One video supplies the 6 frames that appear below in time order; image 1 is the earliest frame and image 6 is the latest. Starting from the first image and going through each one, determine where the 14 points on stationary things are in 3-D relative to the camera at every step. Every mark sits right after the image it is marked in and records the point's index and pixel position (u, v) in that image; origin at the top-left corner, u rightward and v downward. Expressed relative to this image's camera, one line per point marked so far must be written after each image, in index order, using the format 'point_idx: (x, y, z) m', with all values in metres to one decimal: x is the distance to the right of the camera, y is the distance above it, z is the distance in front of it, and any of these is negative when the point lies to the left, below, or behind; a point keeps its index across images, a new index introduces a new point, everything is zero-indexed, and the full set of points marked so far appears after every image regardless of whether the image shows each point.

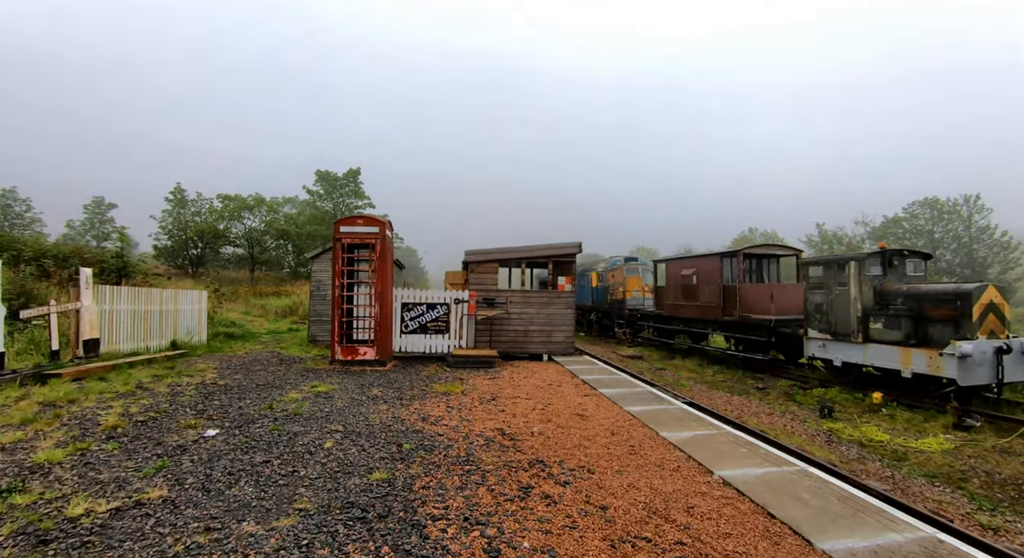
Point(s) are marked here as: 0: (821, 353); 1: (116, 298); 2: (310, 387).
0: (+9.6, -2.3, +15.7) m
1: (-8.2, -0.4, +10.5) m
2: (-3.2, -1.7, +8.0) m
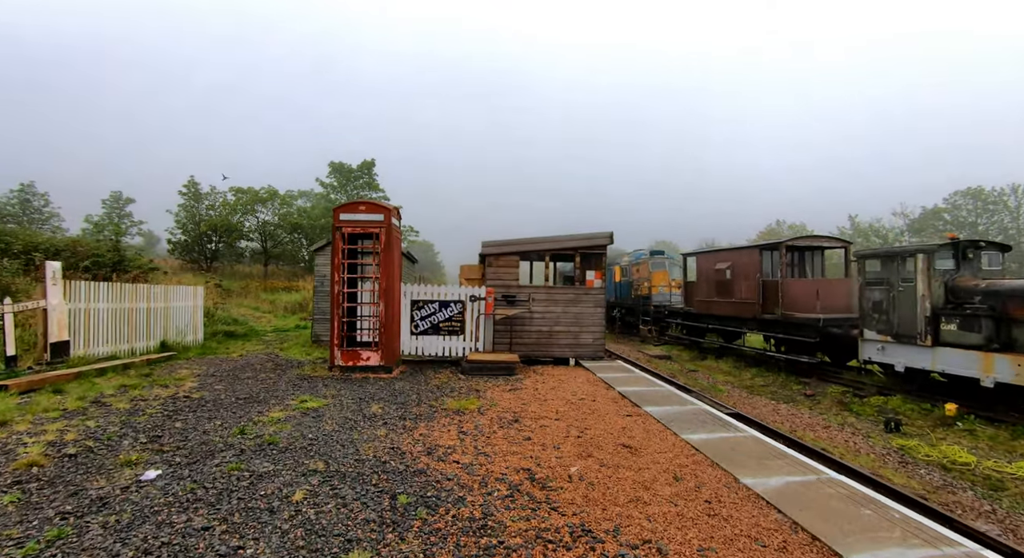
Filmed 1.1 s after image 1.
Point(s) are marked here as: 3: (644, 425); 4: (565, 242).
0: (+10.2, -2.2, +14.1) m
1: (-7.8, -0.3, +9.4) m
2: (-2.9, -1.6, +6.7) m
3: (+1.6, -1.7, +6.0) m
4: (+1.2, +0.8, +11.1) m
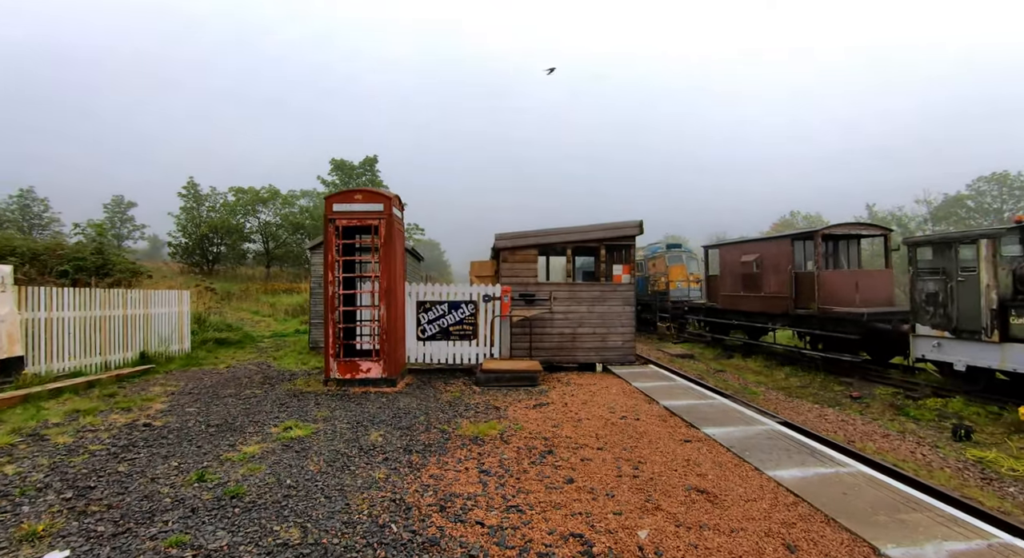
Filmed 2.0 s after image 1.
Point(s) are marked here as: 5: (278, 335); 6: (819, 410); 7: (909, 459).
0: (+10.6, -1.9, +12.7) m
1: (-7.5, -0.4, +8.3) m
2: (-2.5, -1.7, +5.6) m
3: (+1.9, -1.7, +4.7) m
4: (+1.5, +0.9, +9.9) m
5: (-7.5, -1.8, +16.2) m
6: (+7.6, -3.3, +12.6) m
7: (+7.2, -3.3, +9.2) m
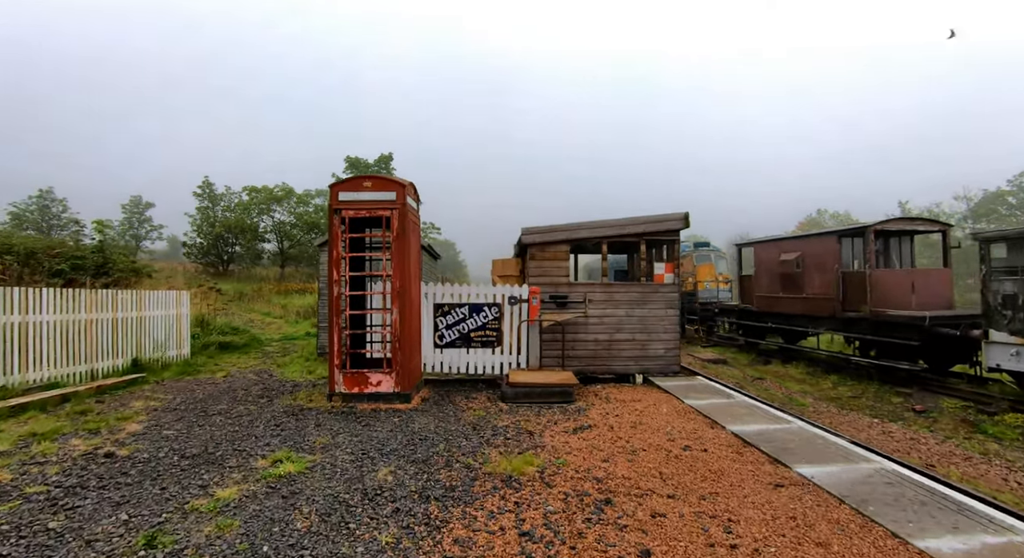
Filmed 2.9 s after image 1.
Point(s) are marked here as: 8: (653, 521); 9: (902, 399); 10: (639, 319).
0: (+11.2, -1.9, +11.3) m
1: (-7.0, -0.4, +7.4) m
2: (-2.2, -1.6, +4.5) m
3: (+2.2, -1.7, +3.6) m
4: (+2.0, +0.9, +8.7) m
5: (-6.8, -1.8, +15.3) m
6: (+8.2, -3.3, +11.3) m
7: (+7.7, -3.3, +7.9) m
8: (+1.0, -1.7, +3.5) m
9: (+10.0, -3.1, +13.0) m
10: (+2.2, -0.7, +8.8) m
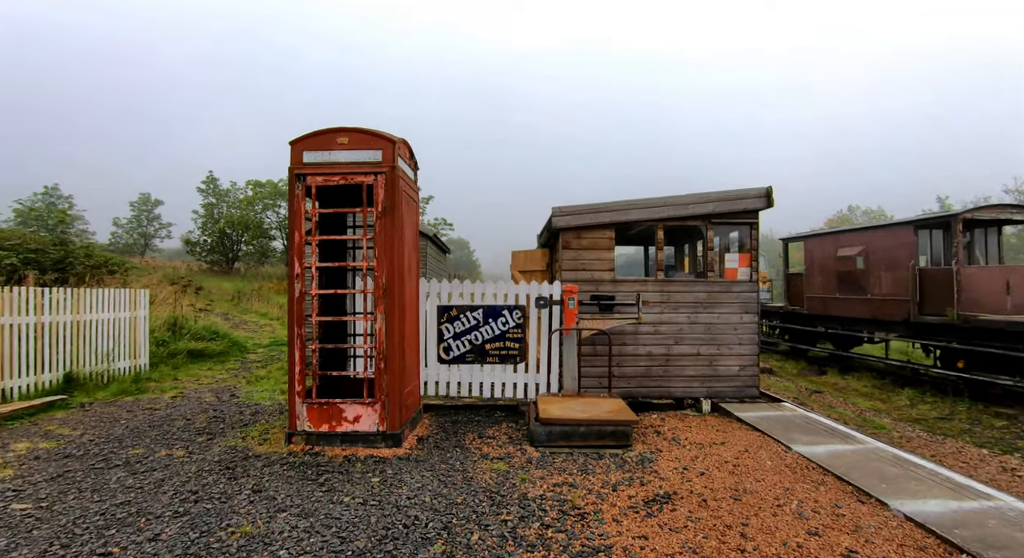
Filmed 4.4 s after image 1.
0: (+11.6, -1.9, +9.0) m
1: (-6.7, -0.3, +5.5) m
2: (-1.9, -1.6, +2.6) m
3: (+2.4, -1.6, +1.5) m
4: (+2.4, +1.0, +6.7) m
5: (-6.2, -1.7, +13.5) m
6: (+8.6, -3.2, +9.0) m
7: (+8.0, -3.2, +5.7) m
8: (+1.2, -1.6, +1.4) m
9: (+10.5, -3.0, +10.7) m
10: (+2.6, -0.6, +6.7) m
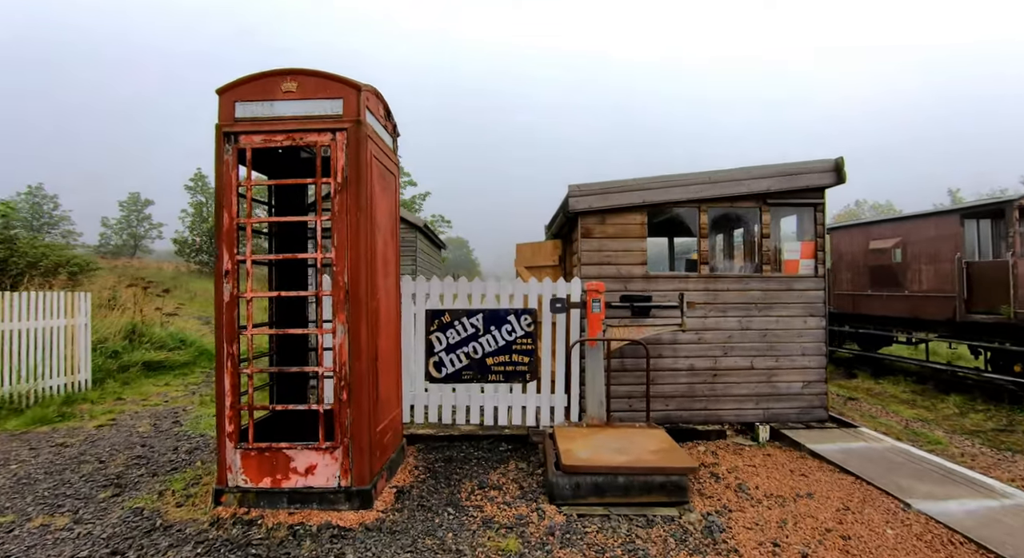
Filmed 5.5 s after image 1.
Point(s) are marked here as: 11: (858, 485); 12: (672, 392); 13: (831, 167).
0: (+11.7, -1.7, +7.6) m
1: (-6.6, -0.3, +4.2) m
2: (-1.8, -1.6, +1.2) m
3: (+2.5, -1.5, +0.2) m
4: (+2.4, +1.0, +5.3) m
5: (-6.2, -1.7, +12.1) m
6: (+8.7, -3.1, +7.7) m
7: (+8.1, -3.1, +4.4) m
8: (+1.3, -1.6, +0.1) m
9: (+10.6, -2.9, +9.4) m
10: (+2.6, -0.6, +5.4) m
11: (+2.7, -1.6, +3.9) m
12: (+1.6, -1.1, +5.2) m
13: (+3.4, +1.2, +5.4) m
